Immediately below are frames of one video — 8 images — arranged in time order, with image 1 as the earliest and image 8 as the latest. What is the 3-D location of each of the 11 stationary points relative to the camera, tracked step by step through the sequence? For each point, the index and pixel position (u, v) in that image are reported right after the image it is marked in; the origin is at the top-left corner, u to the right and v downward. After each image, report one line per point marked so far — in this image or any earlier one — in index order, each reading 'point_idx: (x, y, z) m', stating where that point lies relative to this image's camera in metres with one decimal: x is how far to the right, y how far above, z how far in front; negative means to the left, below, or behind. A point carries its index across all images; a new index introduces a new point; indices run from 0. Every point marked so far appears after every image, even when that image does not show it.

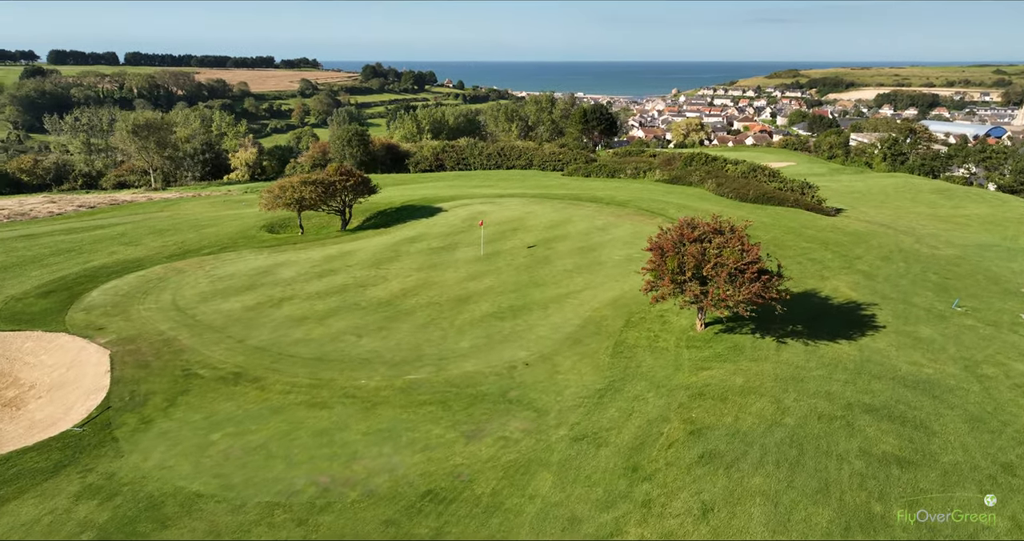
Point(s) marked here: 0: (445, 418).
0: (-1.8, -4.1, +19.6) m
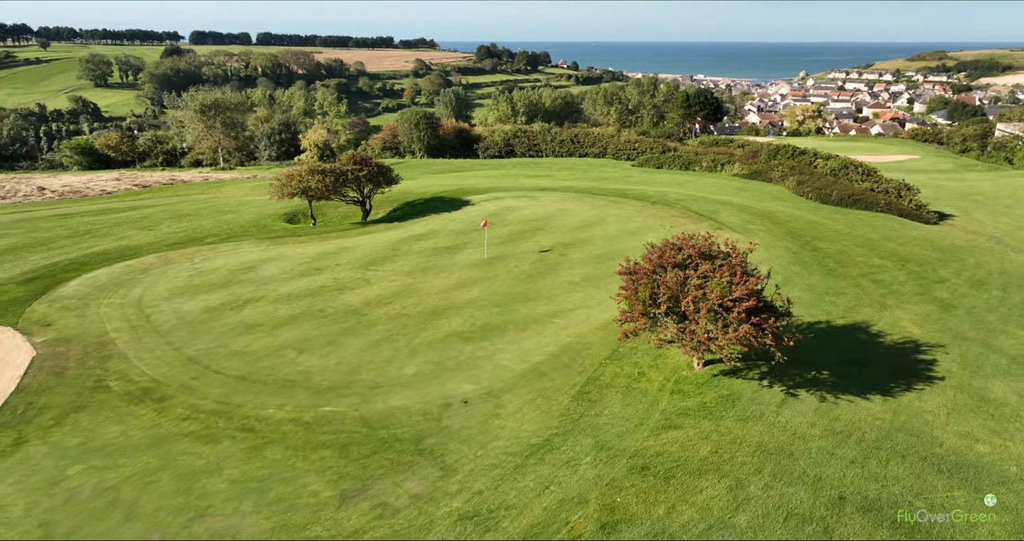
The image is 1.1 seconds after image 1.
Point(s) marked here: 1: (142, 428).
0: (-4.1, -4.6, +16.6) m
1: (-9.5, -4.1, +18.3) m
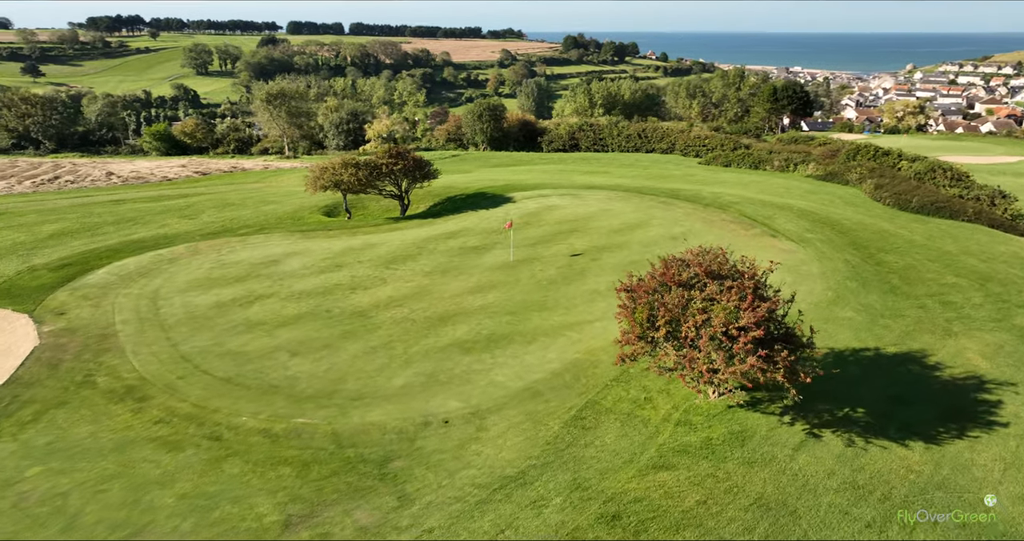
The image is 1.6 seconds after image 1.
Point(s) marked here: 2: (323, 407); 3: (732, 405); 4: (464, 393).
0: (-4.9, -4.8, +15.5) m
1: (-10.0, -4.0, +17.9) m
2: (-5.1, -3.6, +18.9) m
3: (+5.9, -3.6, +19.3) m
4: (-1.3, -3.4, +19.6) m
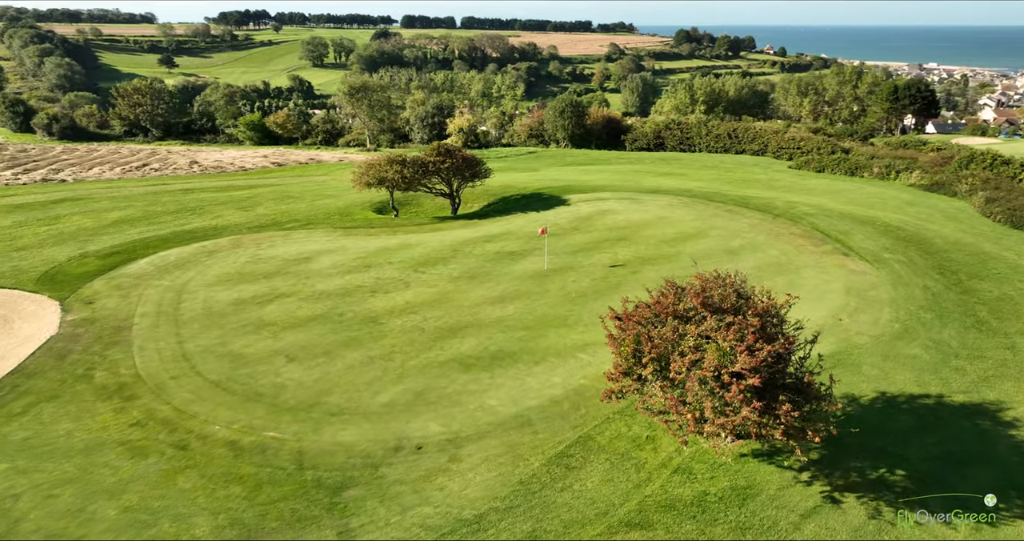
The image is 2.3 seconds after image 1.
0: (-5.8, -5.0, +14.7) m
1: (-10.5, -3.9, +17.7) m
2: (-5.4, -3.8, +18.1) m
3: (+5.5, -4.3, +16.8) m
4: (-1.6, -3.7, +18.2) m
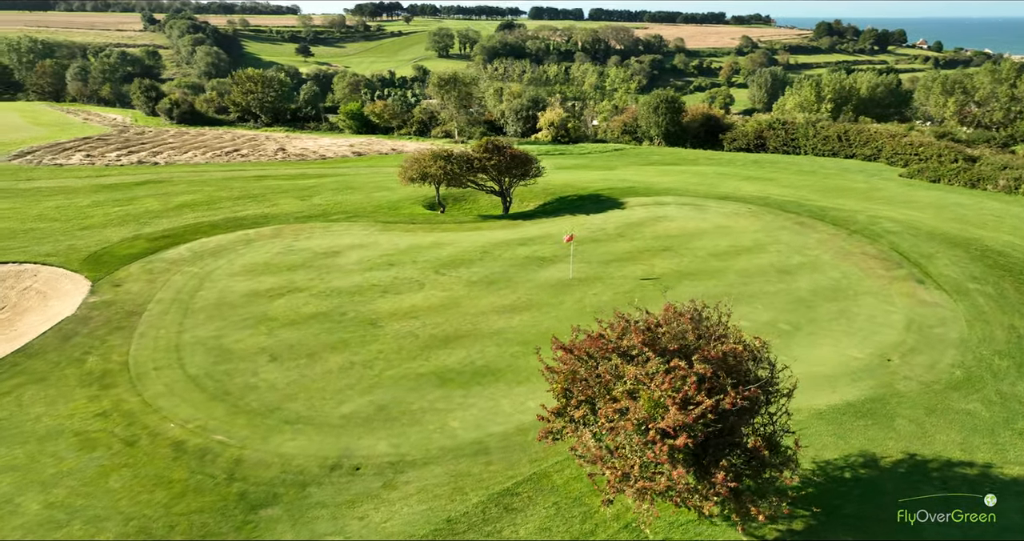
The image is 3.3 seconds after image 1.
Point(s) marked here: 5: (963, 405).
0: (-7.4, -5.0, +14.3) m
1: (-11.5, -3.7, +18.0) m
2: (-6.4, -3.8, +17.5) m
3: (+4.1, -5.0, +14.6) m
4: (-2.6, -4.0, +17.1) m
5: (+12.0, -3.5, +18.9) m
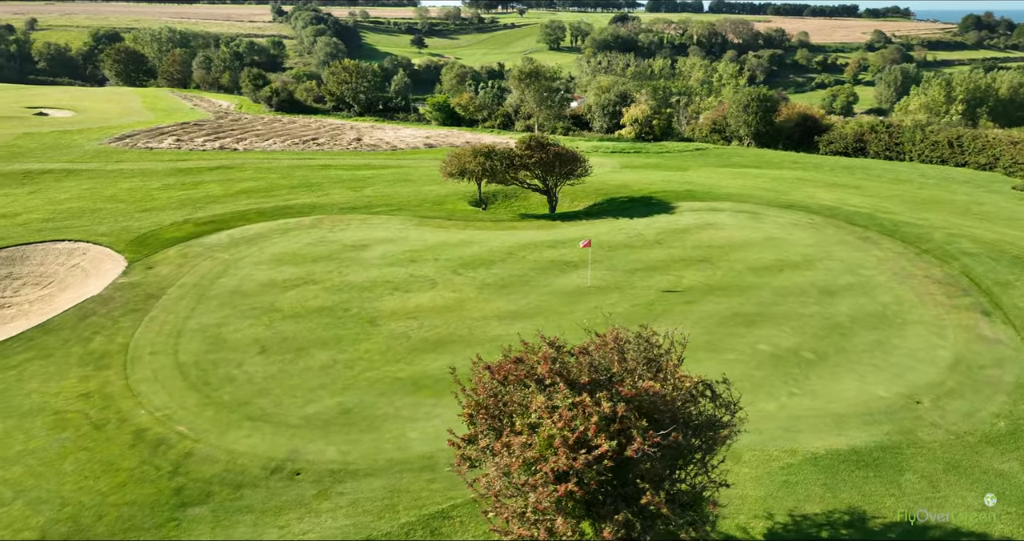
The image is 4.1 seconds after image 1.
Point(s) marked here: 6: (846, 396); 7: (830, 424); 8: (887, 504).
0: (-8.8, -4.8, +14.5) m
1: (-12.3, -3.2, +18.8) m
2: (-7.3, -3.7, +17.6) m
3: (+2.6, -5.4, +13.1) m
4: (-3.7, -4.0, +16.6) m
5: (+11.1, -4.4, +16.3) m
6: (+8.7, -3.2, +18.5) m
7: (+7.7, -3.7, +17.4) m
8: (+7.8, -4.8, +14.8) m
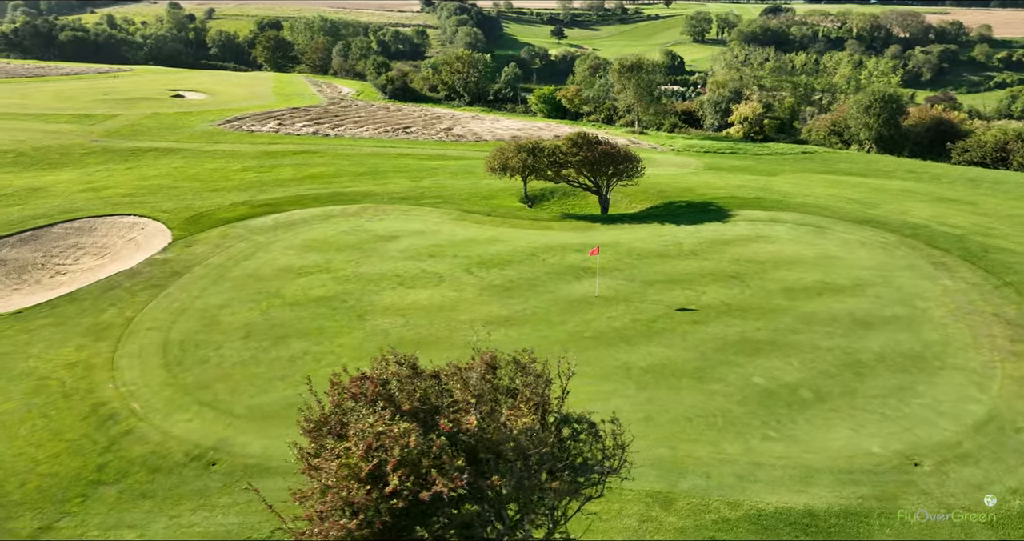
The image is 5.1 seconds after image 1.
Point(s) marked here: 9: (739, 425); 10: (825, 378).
0: (-10.8, -4.3, +15.4) m
1: (-13.3, -2.5, +20.2) m
2: (-8.7, -3.3, +18.1) m
3: (+0.1, -5.7, +12.0) m
4: (-5.3, -3.9, +16.5) m
5: (+9.0, -5.3, +13.5) m
6: (+7.2, -4.0, +16.1) m
7: (+6.0, -4.4, +15.2) m
8: (+5.5, -5.5, +12.6) m
9: (+5.4, -3.7, +17.0) m
10: (+8.3, -2.8, +18.9) m
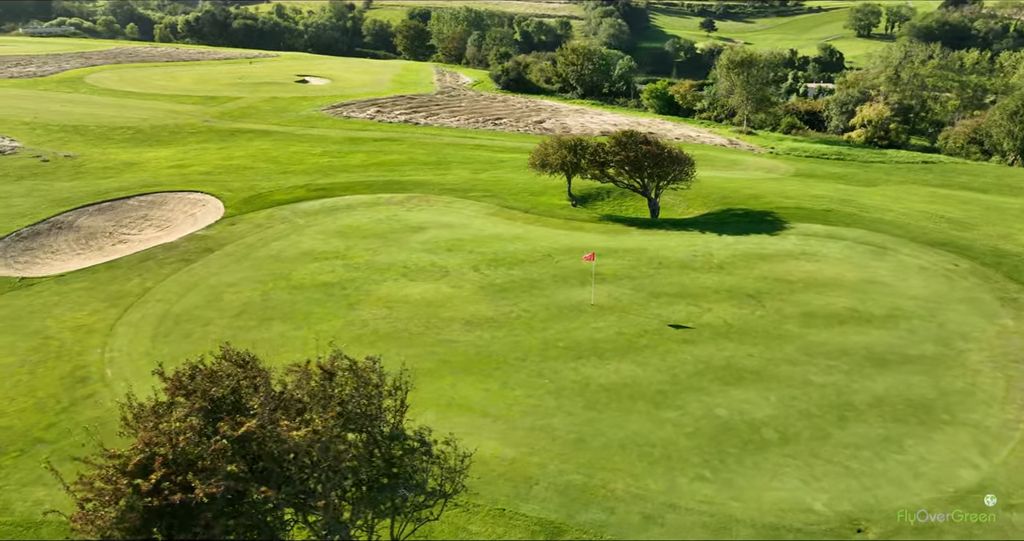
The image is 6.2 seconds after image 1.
0: (-12.7, -3.5, +17.0) m
1: (-14.1, -1.5, +22.1) m
2: (-10.0, -2.6, +19.3) m
3: (-2.8, -5.8, +11.6) m
4: (-7.1, -3.5, +17.0) m
5: (+6.3, -6.0, +11.4) m
6: (+5.1, -4.5, +14.3) m
7: (+3.8, -4.9, +13.6) m
8: (+2.7, -6.0, +11.2) m
9: (+3.6, -4.1, +15.5) m
10: (+6.8, -3.5, +16.8) m
